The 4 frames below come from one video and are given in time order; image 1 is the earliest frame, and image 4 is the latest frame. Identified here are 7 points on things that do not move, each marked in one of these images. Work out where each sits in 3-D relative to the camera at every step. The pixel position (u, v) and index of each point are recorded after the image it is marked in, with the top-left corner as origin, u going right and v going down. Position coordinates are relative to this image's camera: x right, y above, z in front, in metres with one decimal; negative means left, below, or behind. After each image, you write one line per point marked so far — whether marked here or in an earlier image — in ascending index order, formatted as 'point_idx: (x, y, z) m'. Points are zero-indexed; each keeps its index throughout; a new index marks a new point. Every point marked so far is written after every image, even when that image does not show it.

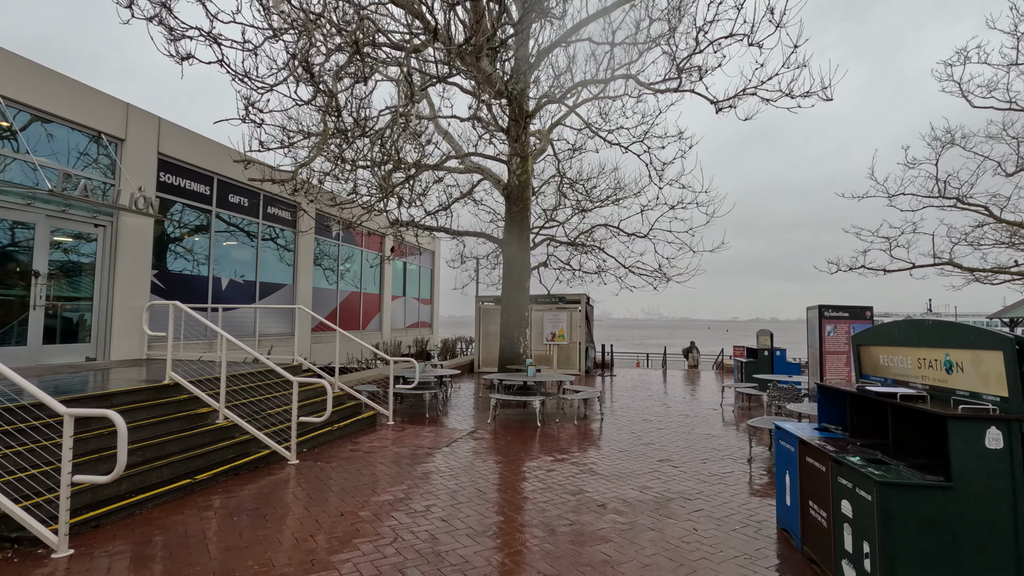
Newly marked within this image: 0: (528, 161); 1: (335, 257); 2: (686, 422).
0: (+0.4, +3.2, +13.6) m
1: (-5.1, +0.9, +15.5) m
2: (+3.0, -2.3, +9.3) m
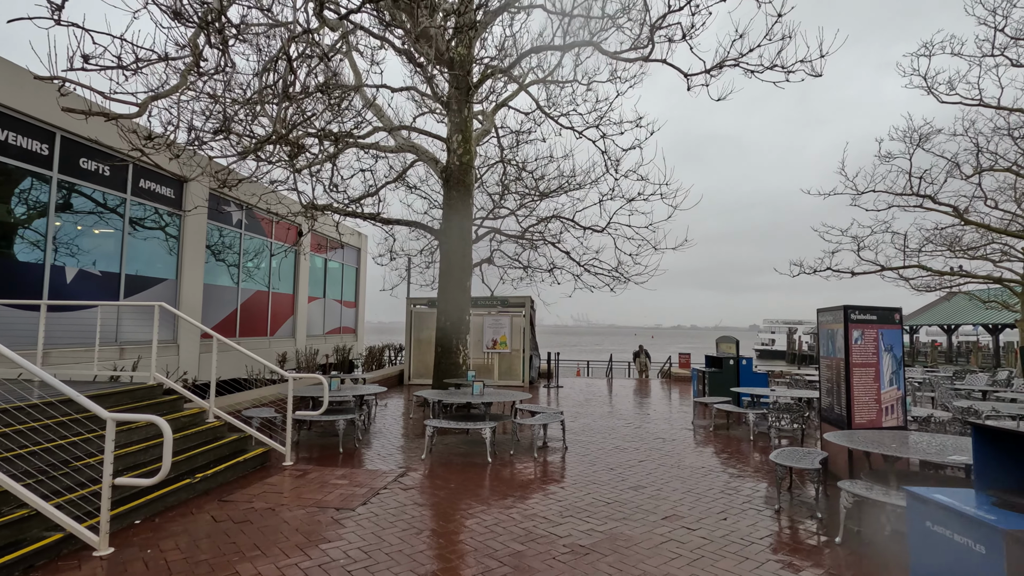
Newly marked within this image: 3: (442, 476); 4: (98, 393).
0: (-0.9, +3.2, +11.7) m
1: (-6.6, +1.0, +12.9) m
2: (+2.2, -2.3, +7.7) m
3: (-0.8, -2.1, +5.9) m
4: (-4.2, -1.1, +5.4) m
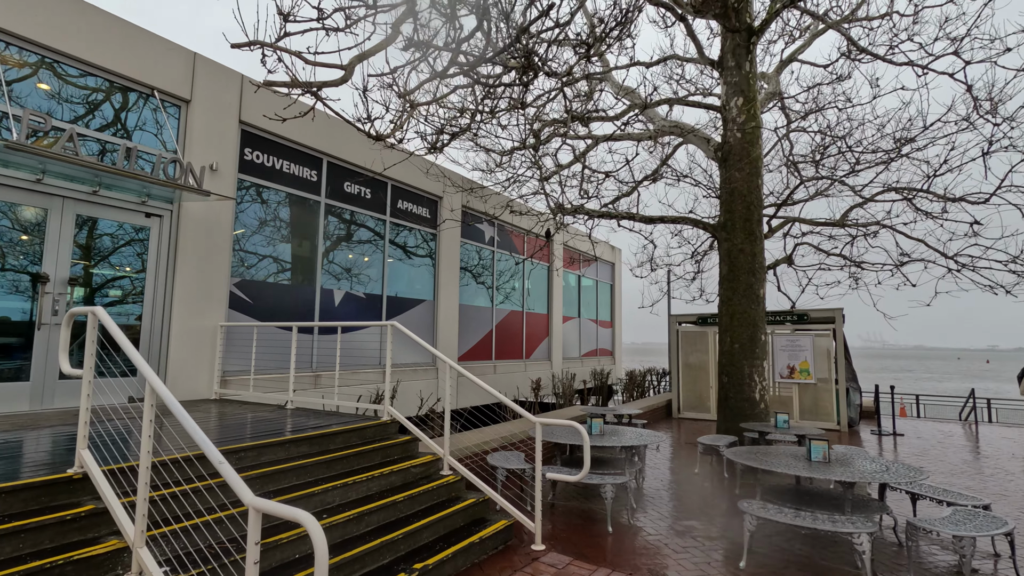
0: (+4.1, +3.1, +8.9) m
1: (-0.5, +0.5, +12.3) m
2: (+5.2, -2.2, +3.6) m
3: (+1.7, -2.1, +3.3) m
4: (-1.6, -1.2, +4.5) m
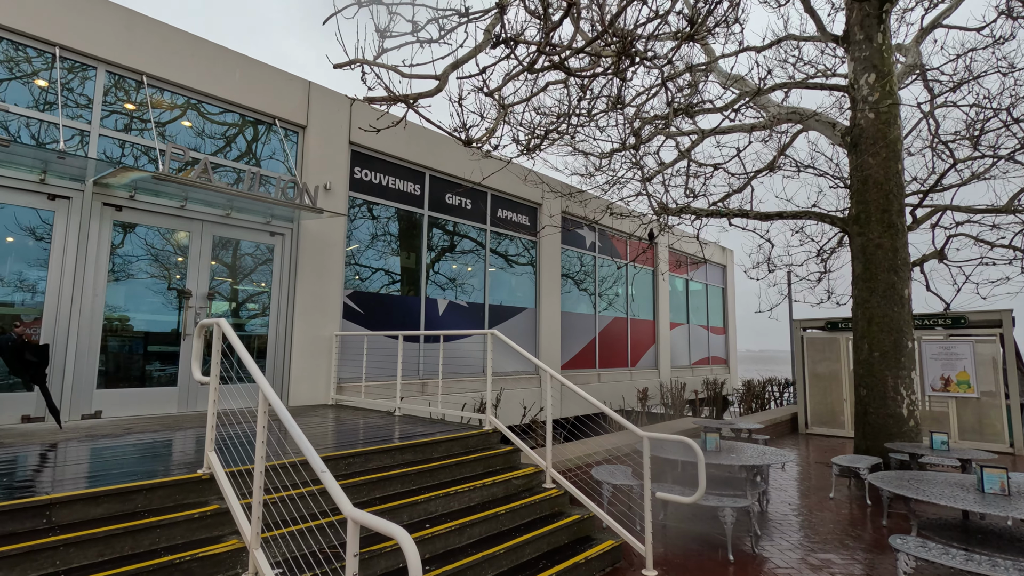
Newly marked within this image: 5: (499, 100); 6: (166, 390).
0: (+5.6, +3.1, +7.8) m
1: (+1.8, +0.3, +12.0) m
2: (+5.7, -2.1, +2.4) m
3: (+2.3, -2.0, +2.7) m
4: (-0.7, -1.3, +4.5) m
5: (-0.1, +1.7, +4.9) m
6: (-3.8, -1.1, +5.8) m
